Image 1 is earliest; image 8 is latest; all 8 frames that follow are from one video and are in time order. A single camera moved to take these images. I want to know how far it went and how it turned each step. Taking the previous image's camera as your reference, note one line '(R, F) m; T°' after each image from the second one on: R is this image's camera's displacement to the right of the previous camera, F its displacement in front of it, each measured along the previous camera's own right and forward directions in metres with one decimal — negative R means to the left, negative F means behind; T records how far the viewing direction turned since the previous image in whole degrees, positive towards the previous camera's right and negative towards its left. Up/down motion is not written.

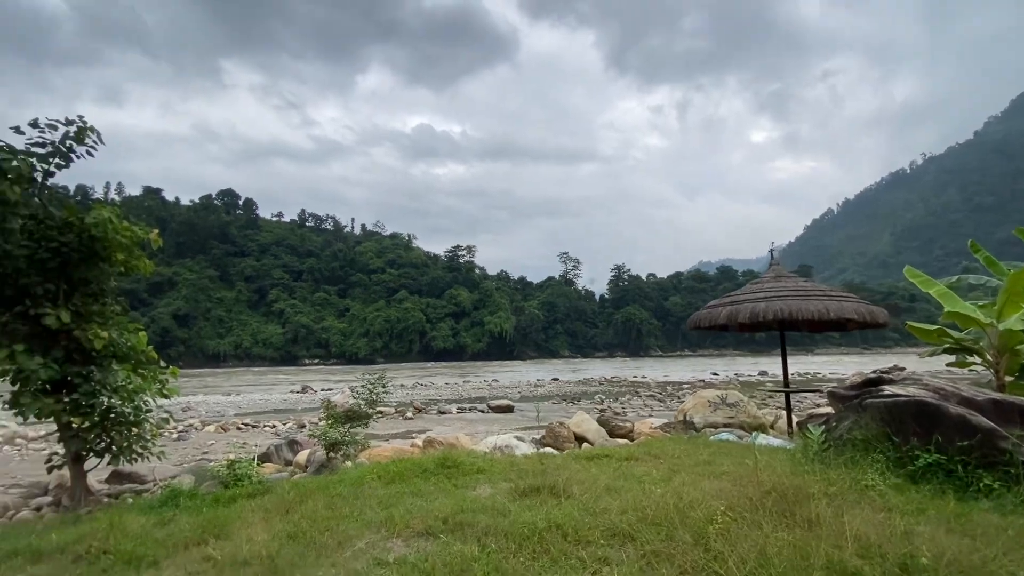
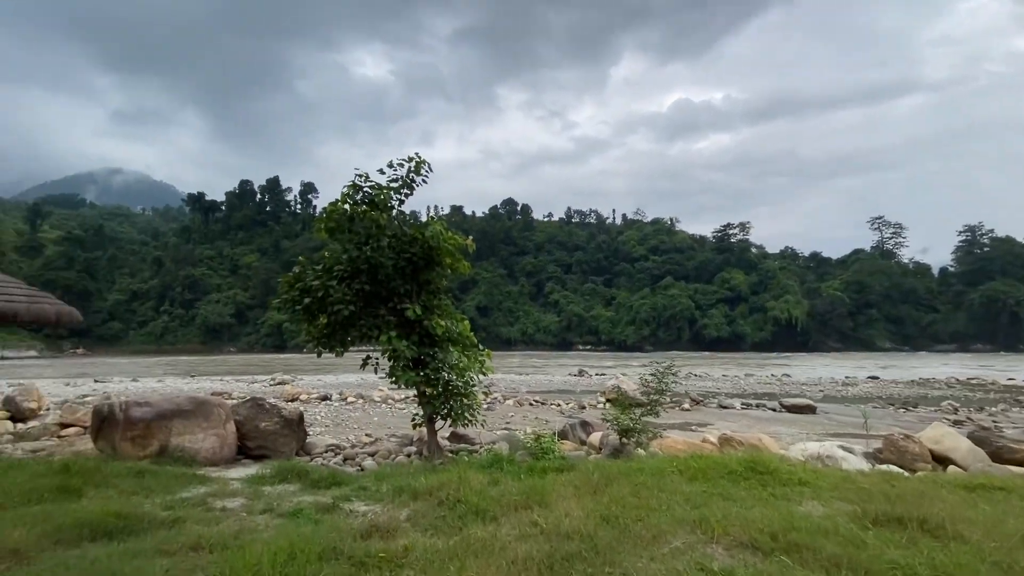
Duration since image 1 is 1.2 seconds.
(-0.3, +0.1) m; -31°
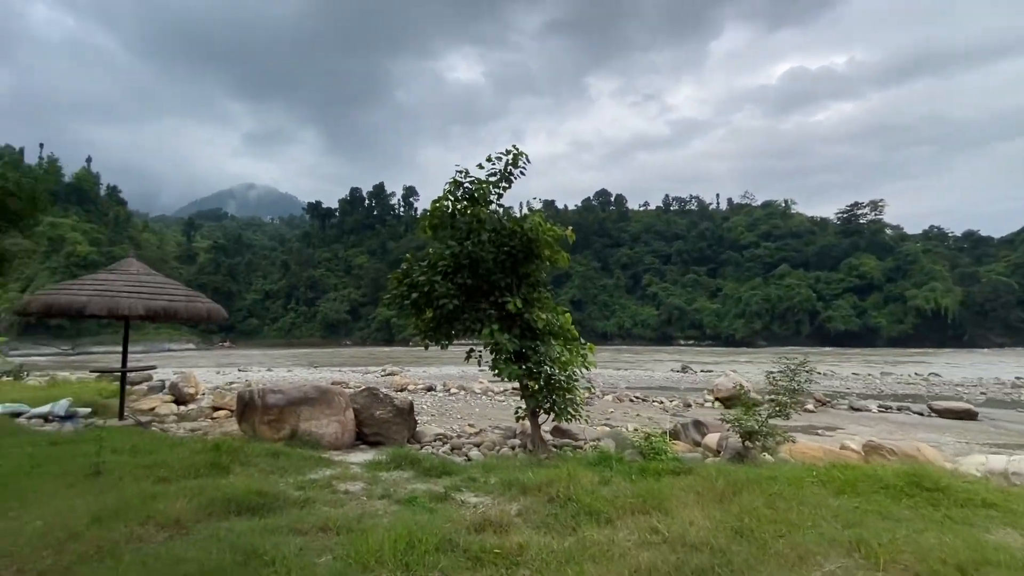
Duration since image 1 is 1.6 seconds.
(-0.1, +0.2) m; -11°
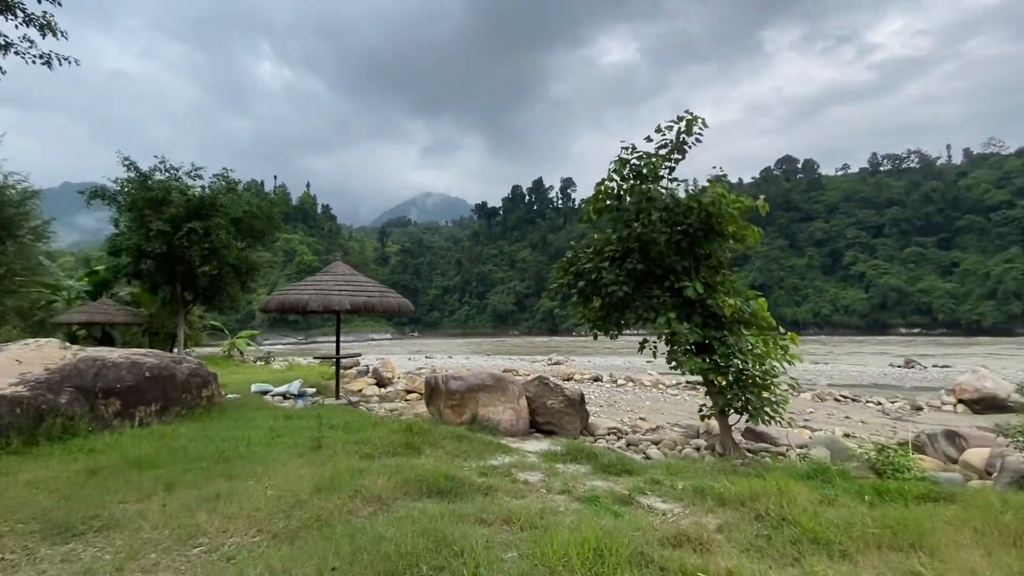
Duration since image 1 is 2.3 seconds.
(-0.1, +0.3) m; -19°
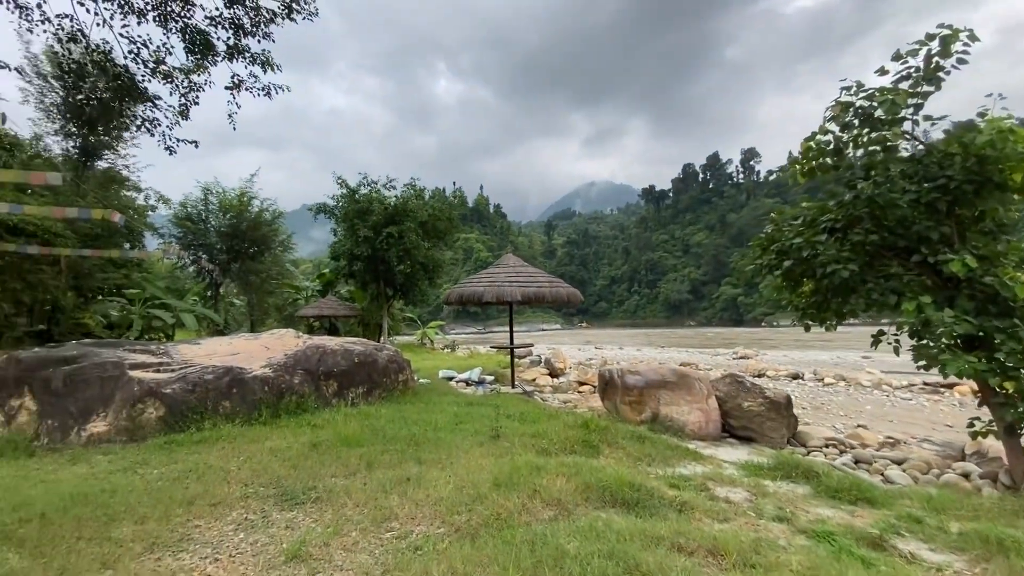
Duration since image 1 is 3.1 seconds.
(-0.1, +0.4) m; -20°
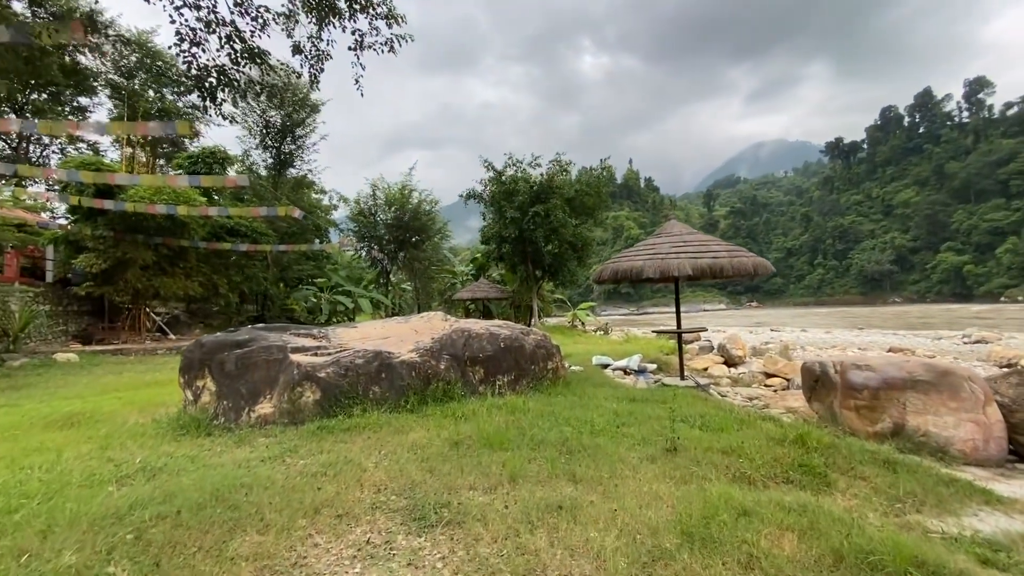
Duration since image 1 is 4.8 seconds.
(-0.2, +0.9) m; -18°
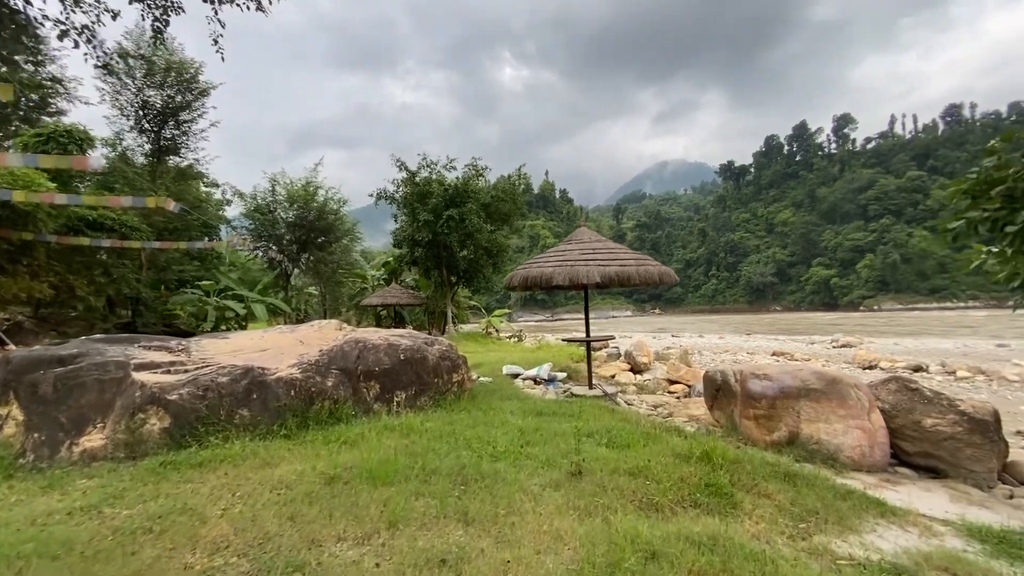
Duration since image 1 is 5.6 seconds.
(+0.2, +0.4) m; +10°
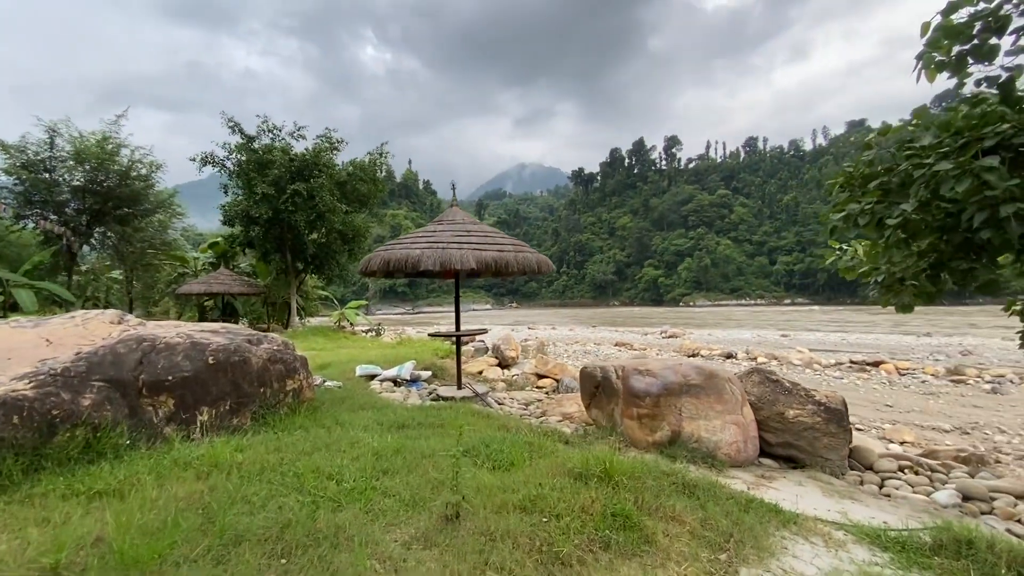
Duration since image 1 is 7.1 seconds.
(0.0, +0.8) m; +17°
